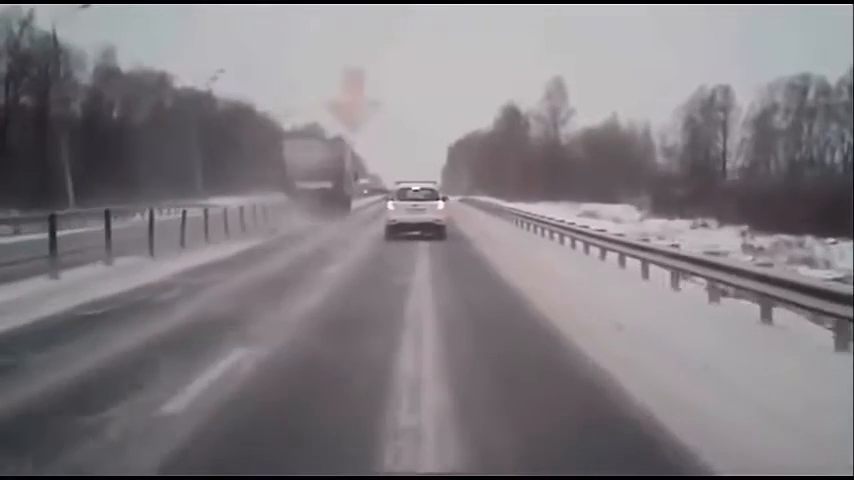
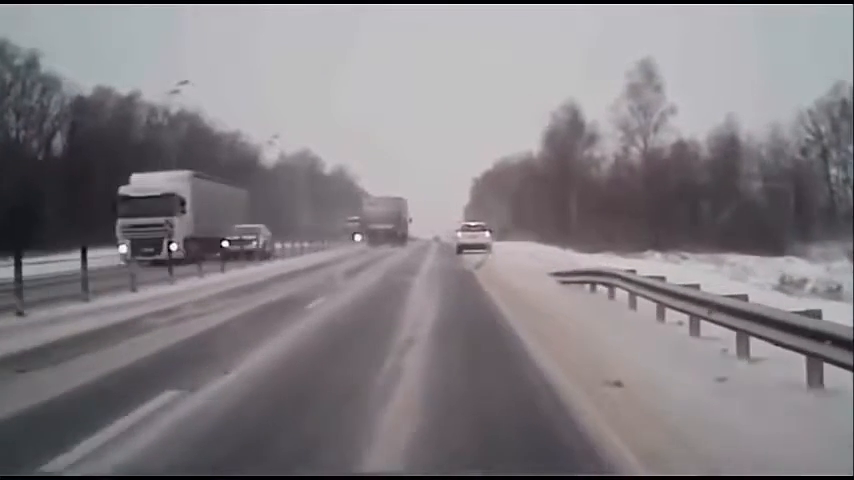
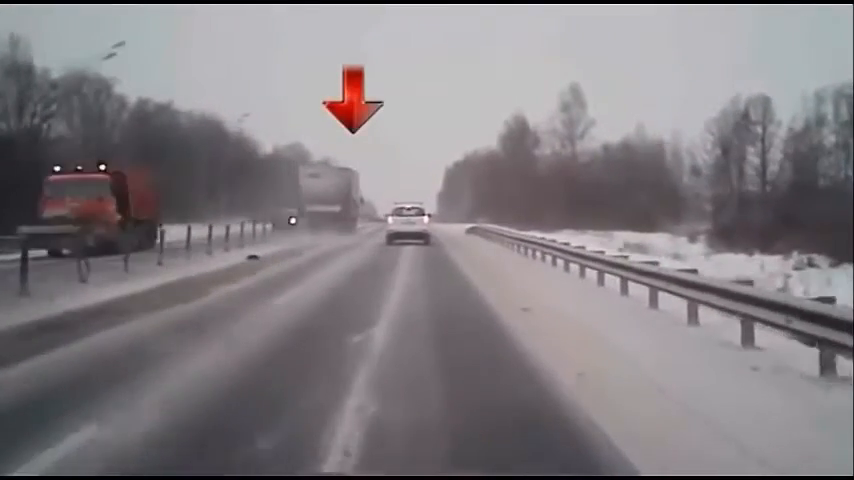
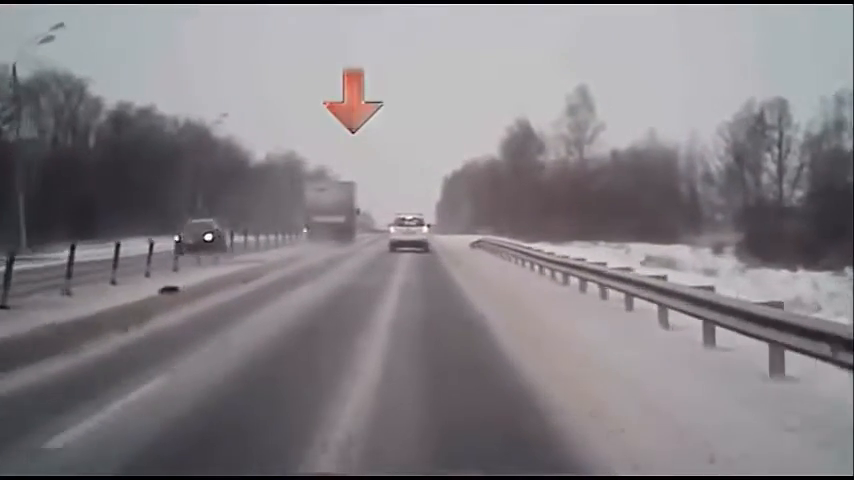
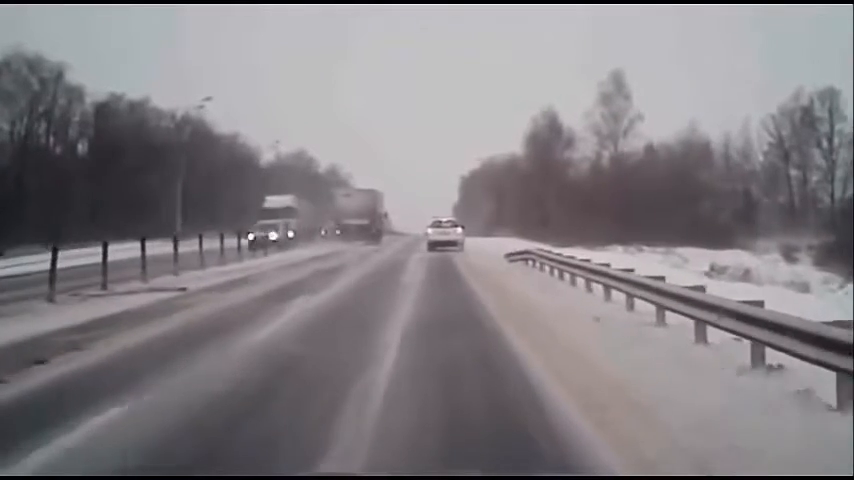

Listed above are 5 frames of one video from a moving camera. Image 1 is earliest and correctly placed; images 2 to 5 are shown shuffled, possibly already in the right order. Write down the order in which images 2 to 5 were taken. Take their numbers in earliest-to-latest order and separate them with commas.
3, 4, 5, 2
